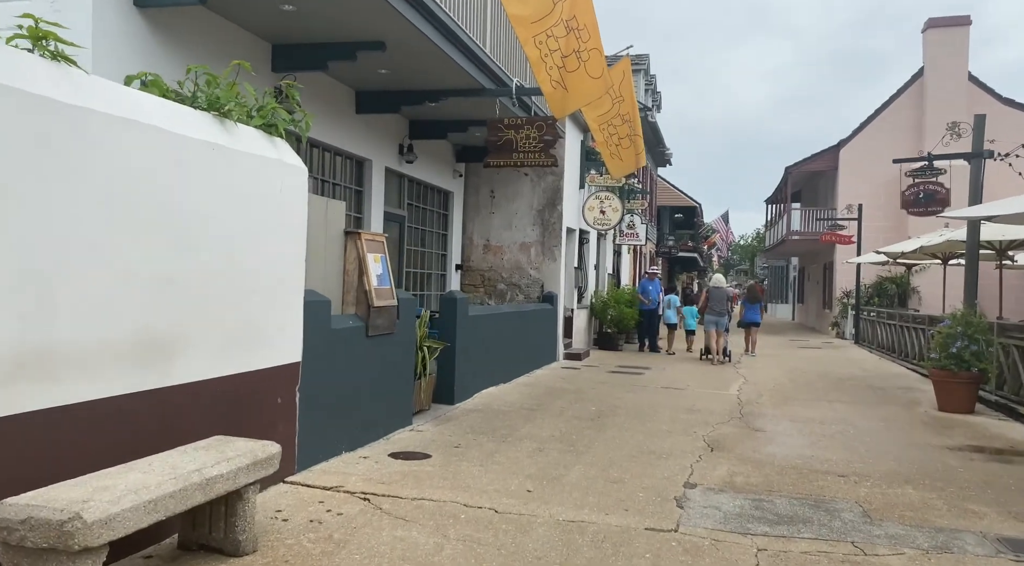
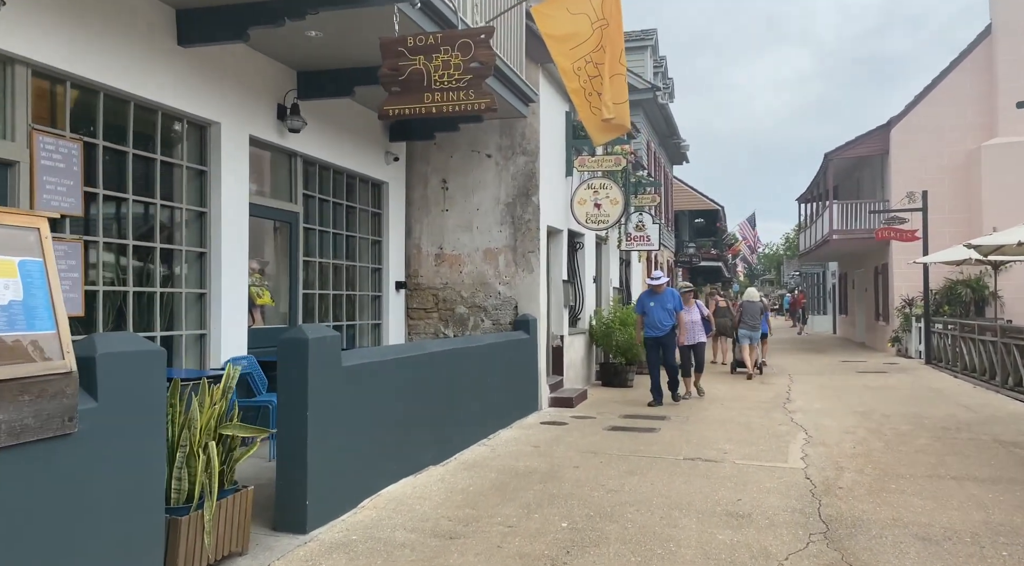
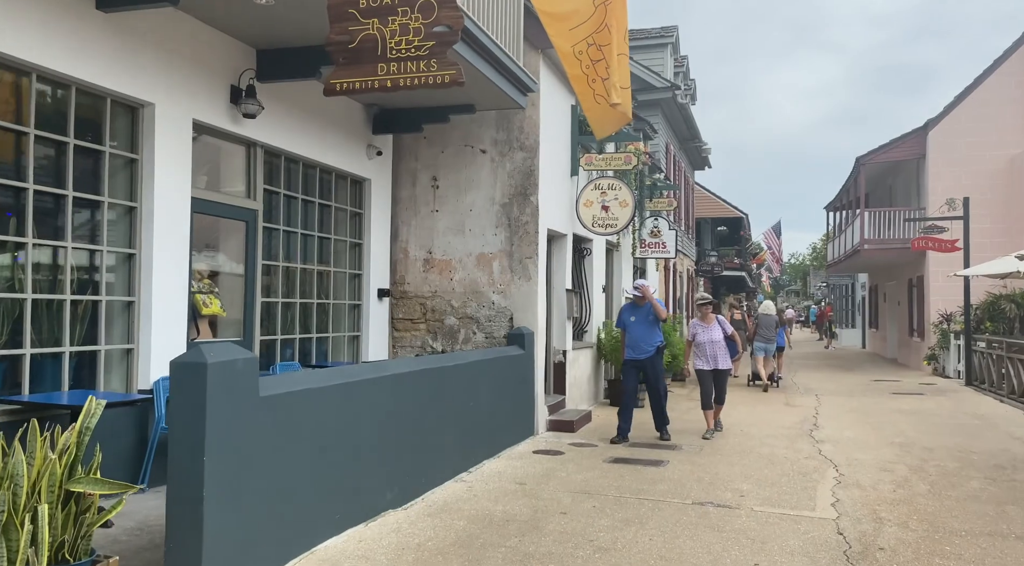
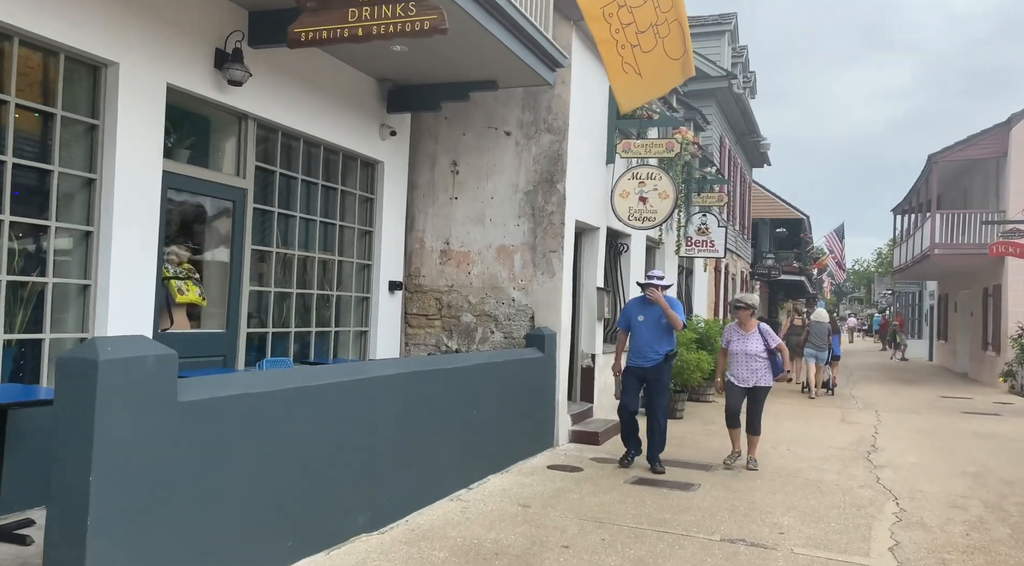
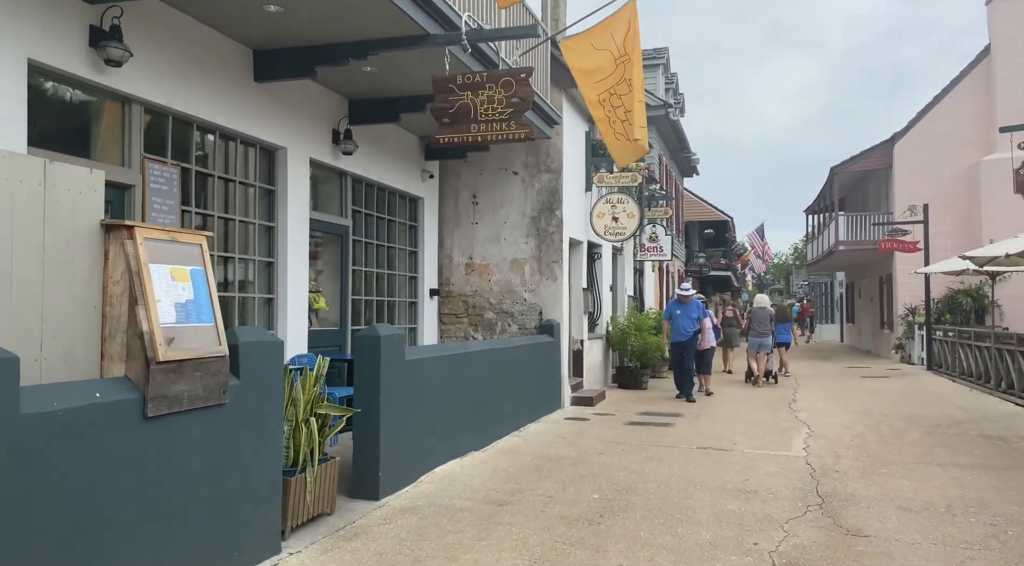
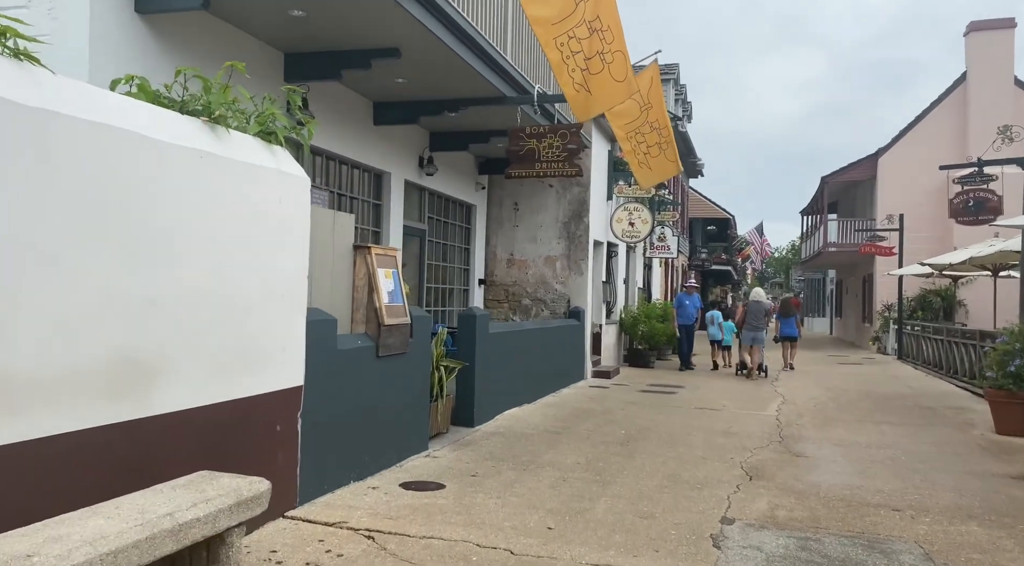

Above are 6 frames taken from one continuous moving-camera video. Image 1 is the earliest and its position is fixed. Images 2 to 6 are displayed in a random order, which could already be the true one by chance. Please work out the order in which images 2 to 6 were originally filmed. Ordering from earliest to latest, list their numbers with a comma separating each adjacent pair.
6, 5, 2, 3, 4
